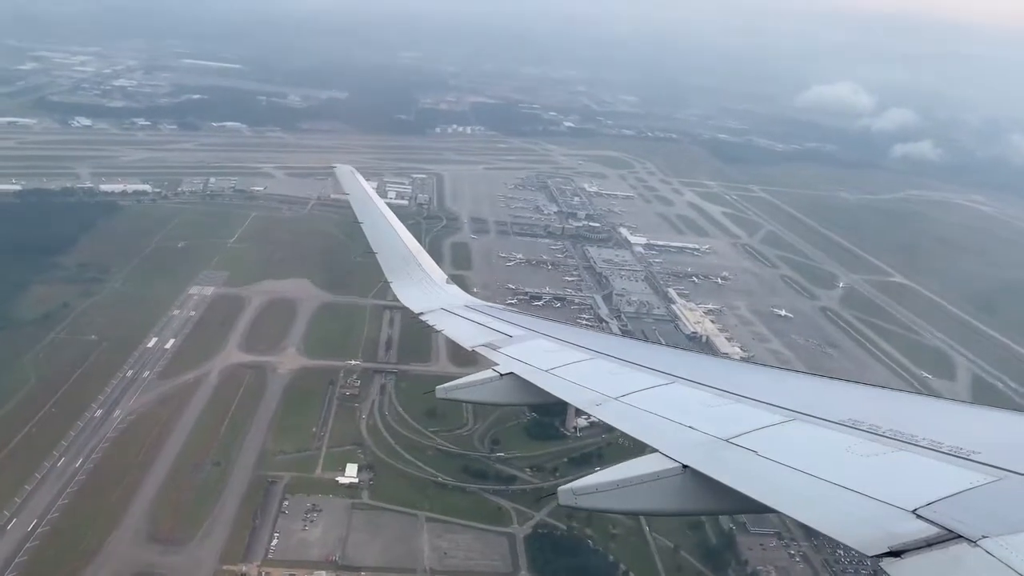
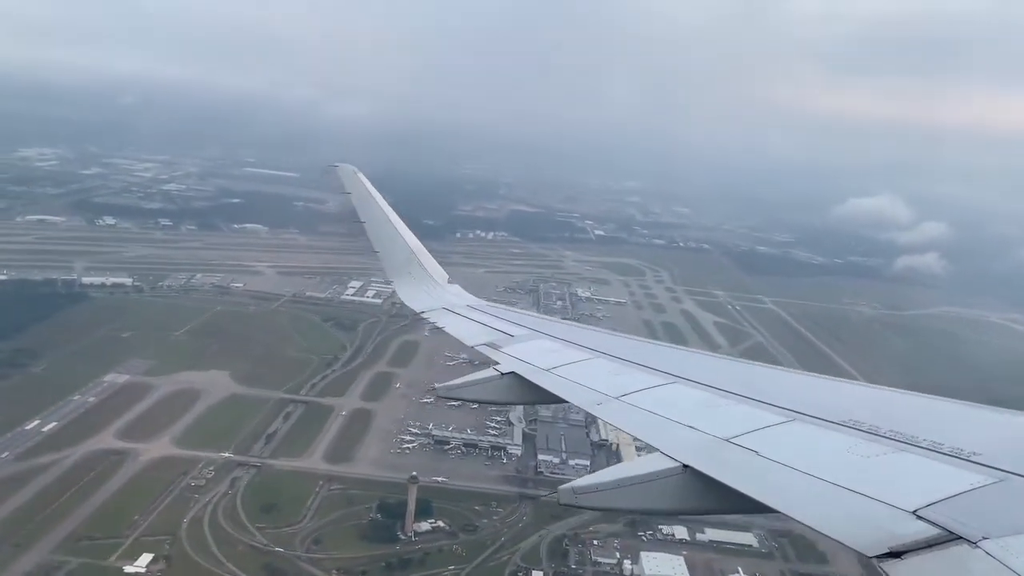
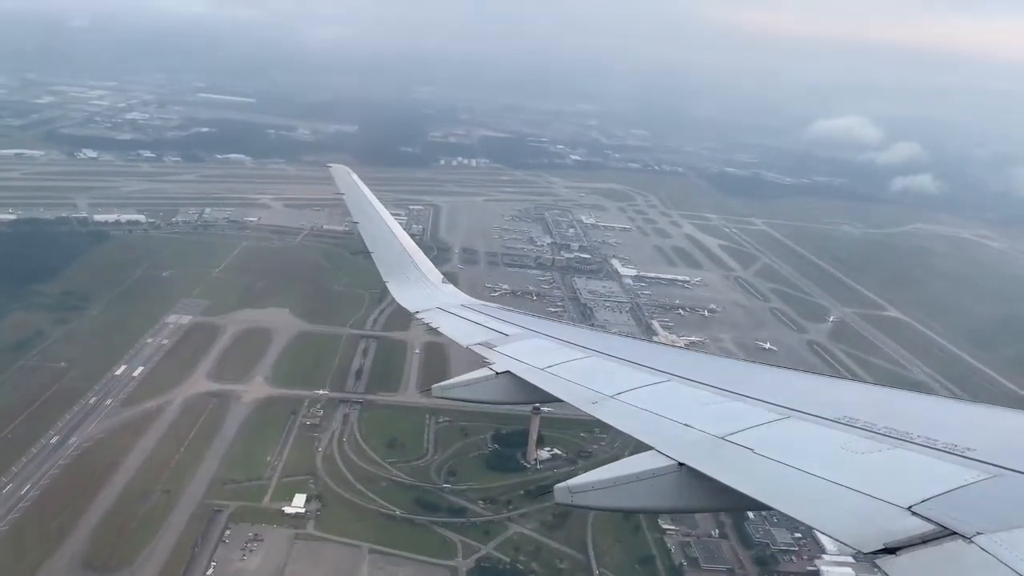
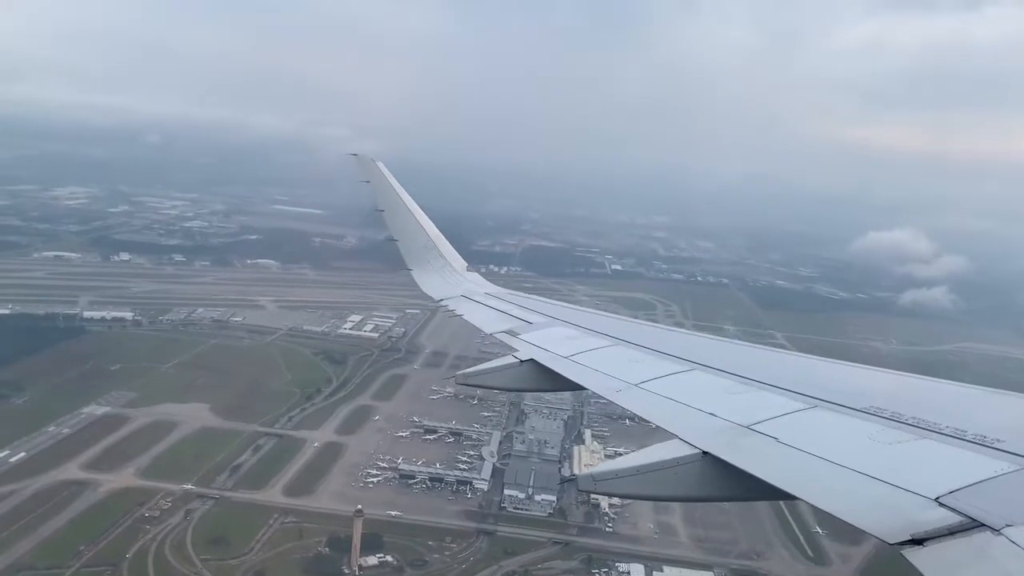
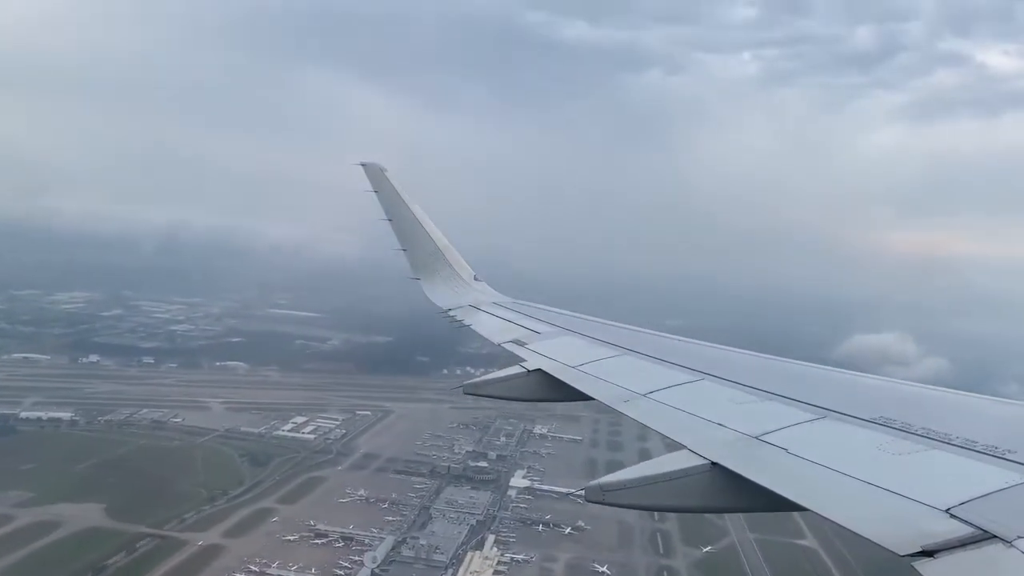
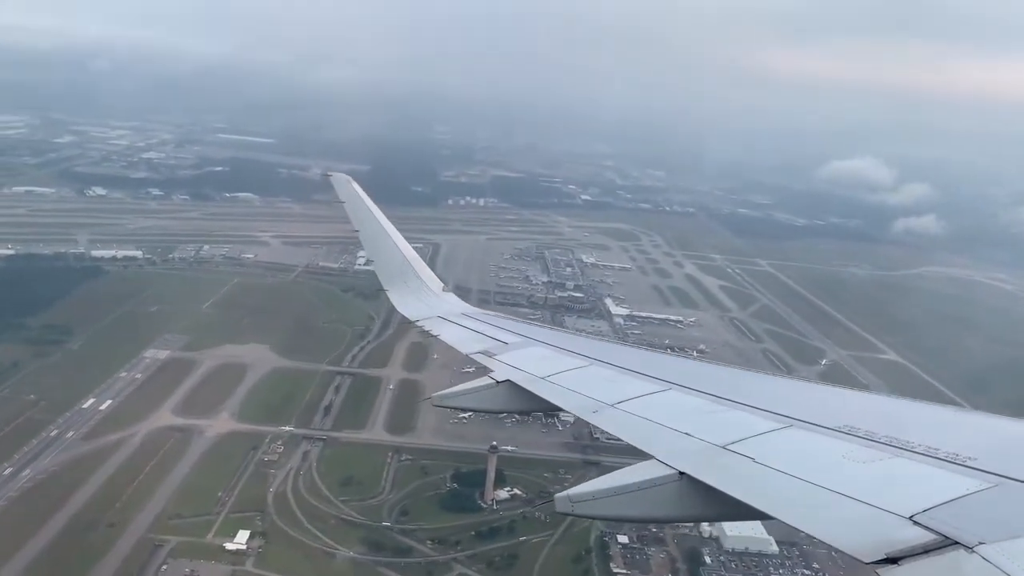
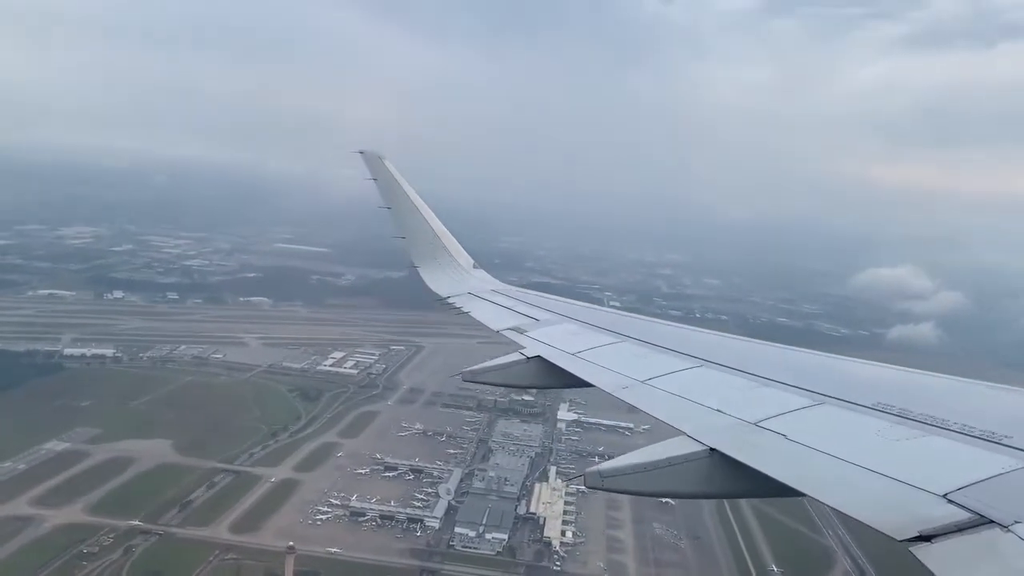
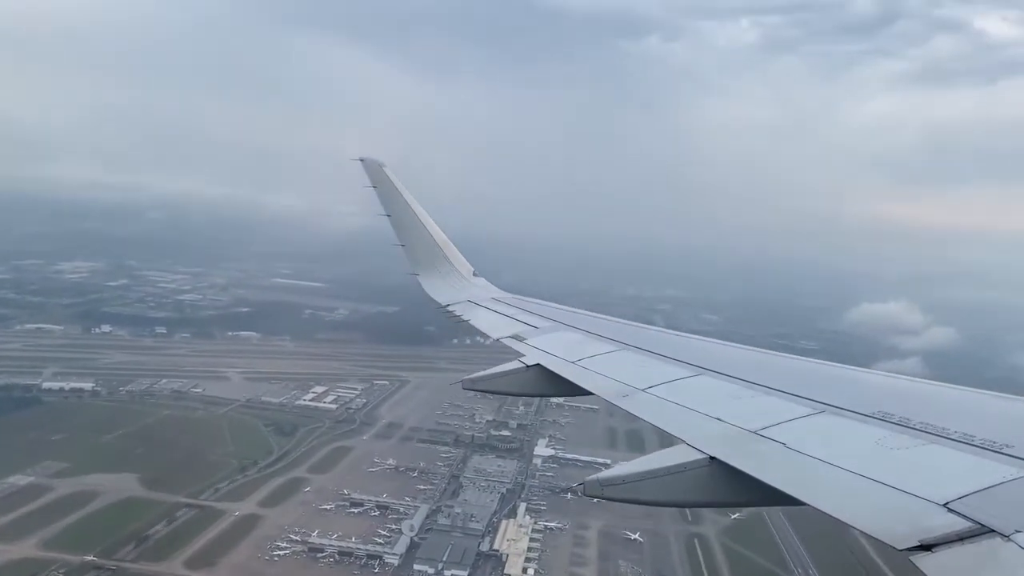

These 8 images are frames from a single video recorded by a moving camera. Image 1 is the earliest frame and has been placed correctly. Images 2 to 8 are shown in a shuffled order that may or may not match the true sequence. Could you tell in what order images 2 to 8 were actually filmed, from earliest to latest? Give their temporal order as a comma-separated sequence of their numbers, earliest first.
3, 6, 2, 4, 7, 8, 5
